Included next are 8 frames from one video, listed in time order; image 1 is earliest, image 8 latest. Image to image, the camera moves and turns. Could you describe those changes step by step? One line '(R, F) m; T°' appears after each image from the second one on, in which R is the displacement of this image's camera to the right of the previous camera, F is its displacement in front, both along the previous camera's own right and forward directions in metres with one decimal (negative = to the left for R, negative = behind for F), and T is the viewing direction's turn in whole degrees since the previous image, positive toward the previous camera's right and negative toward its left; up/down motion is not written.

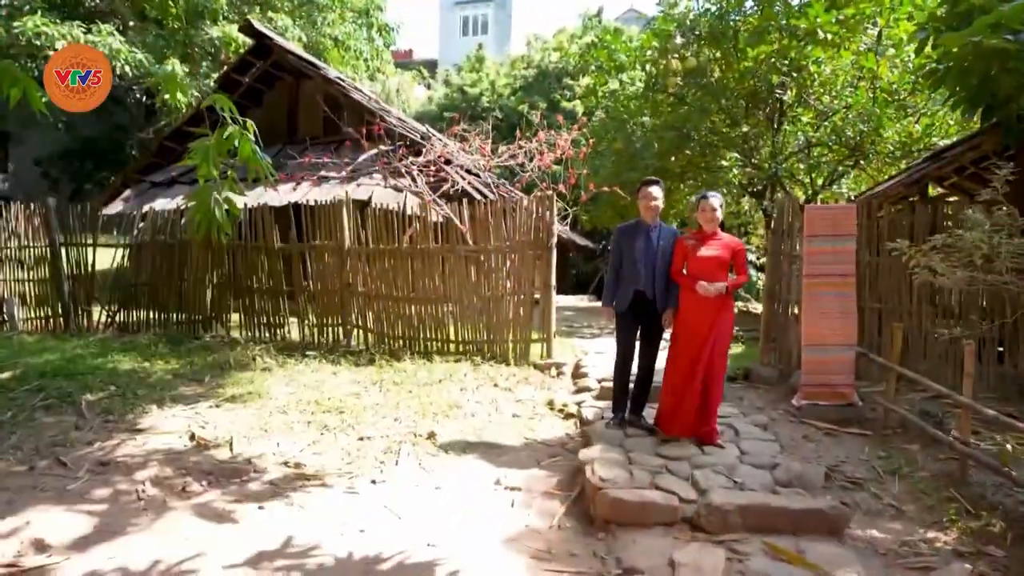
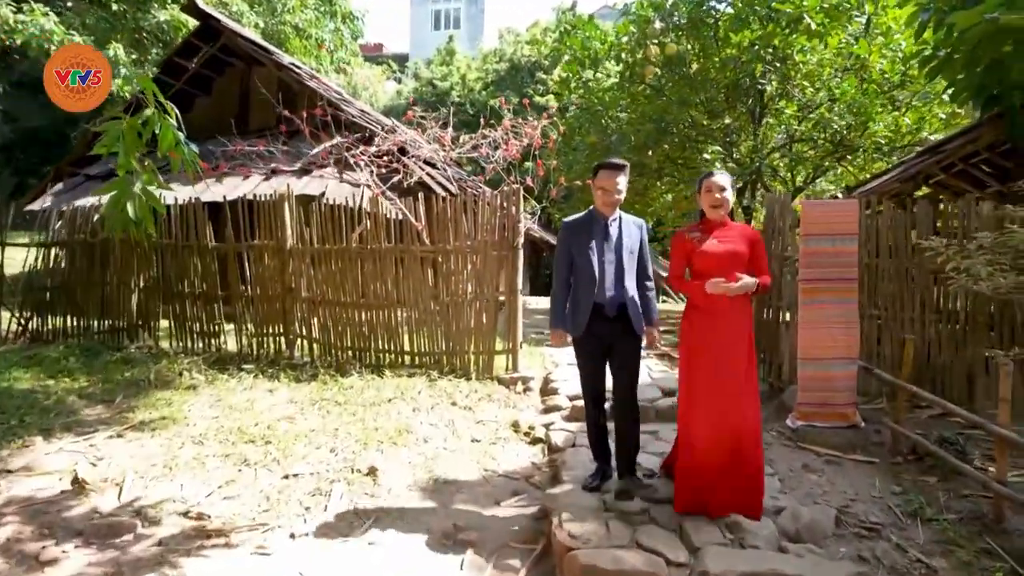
(+0.1, +0.7) m; +2°
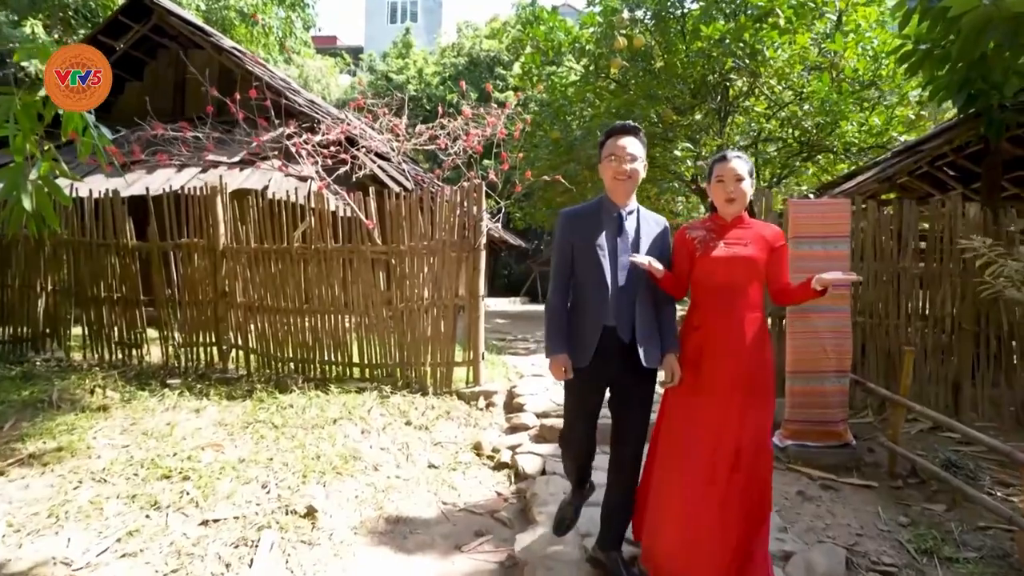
(0.0, +0.5) m; +4°
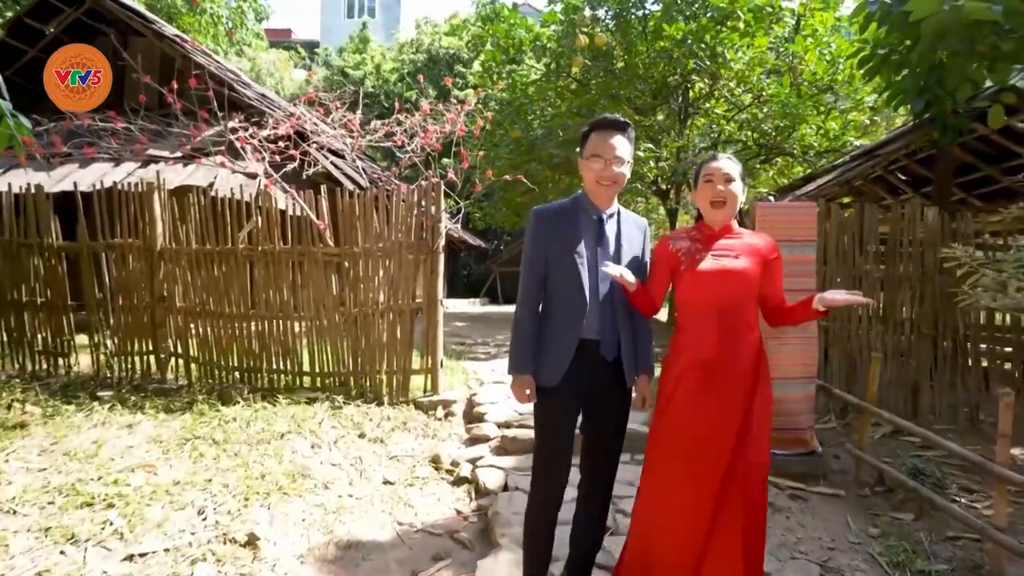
(0.0, +0.2) m; +4°
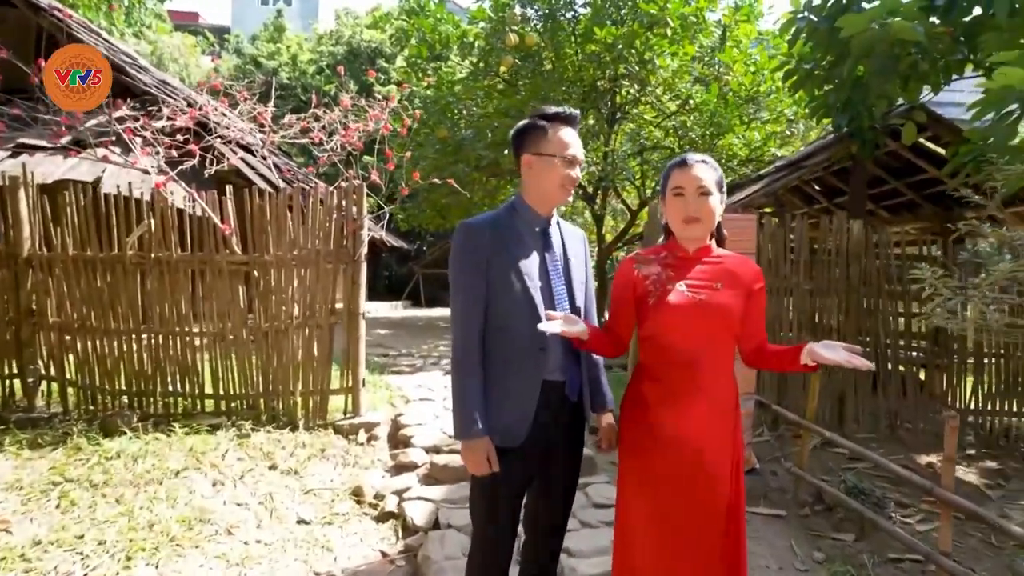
(0.0, +0.3) m; +7°
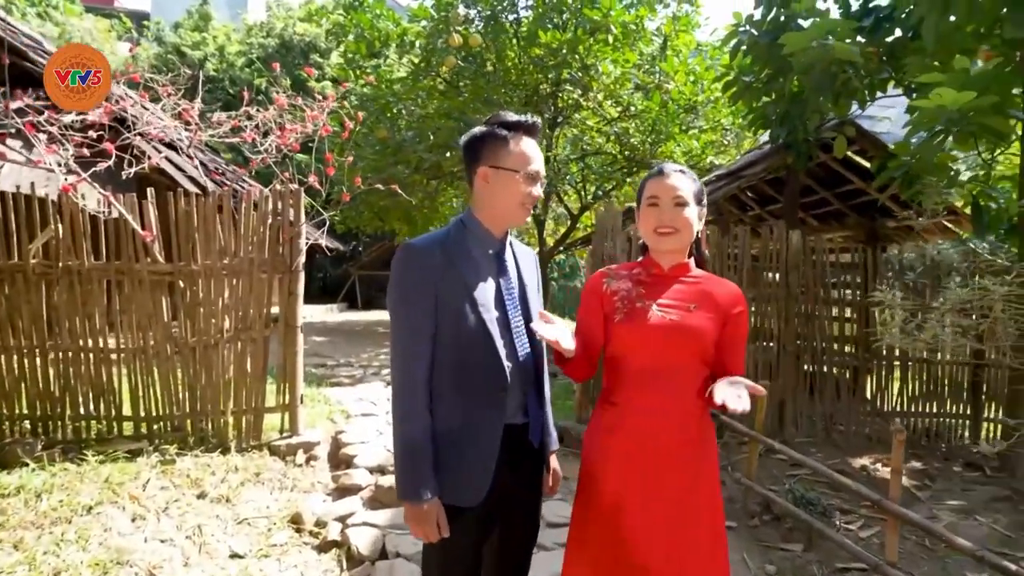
(-0.1, +0.1) m; +6°
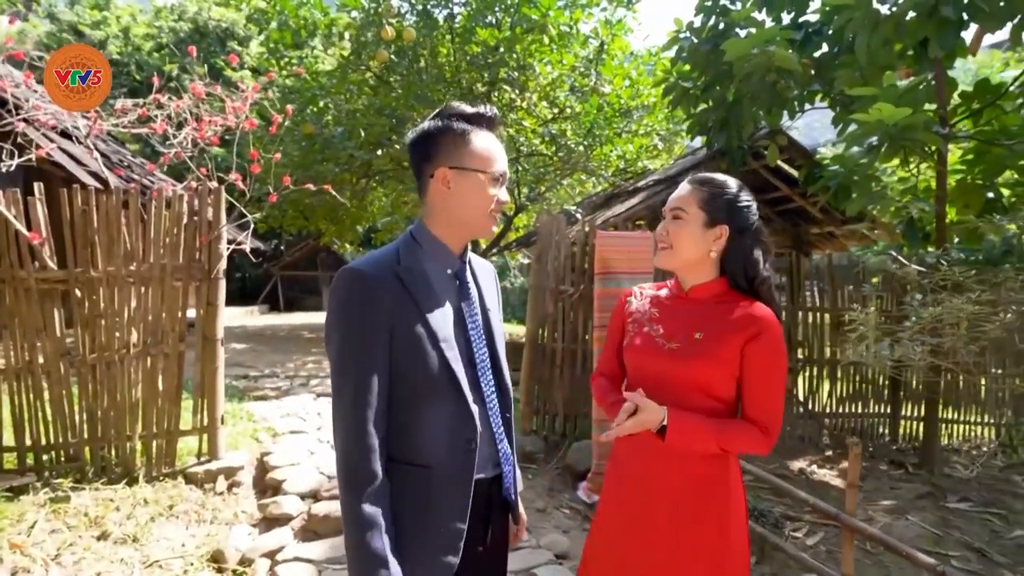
(-0.1, +0.2) m; +7°
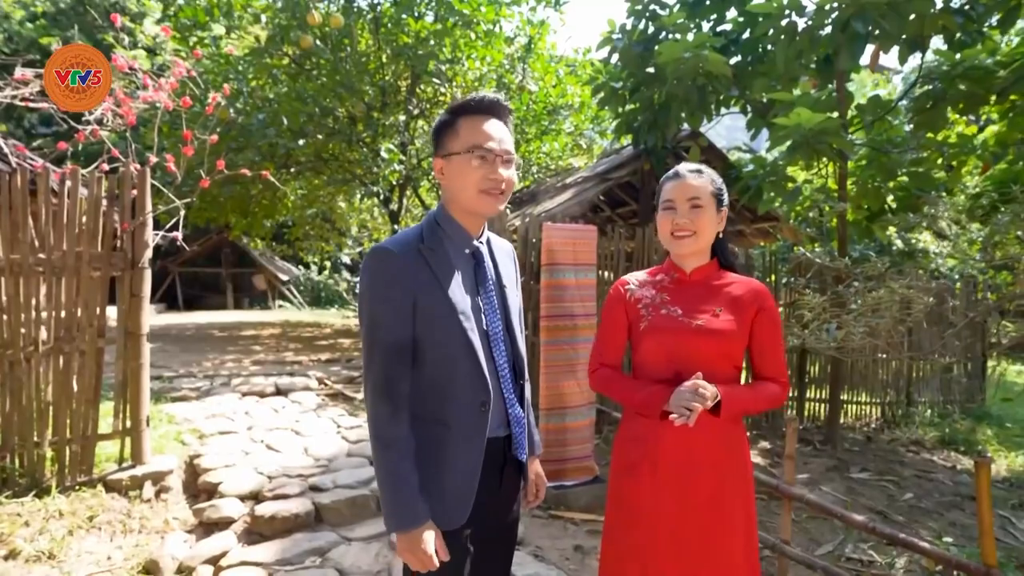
(-0.3, 0.0) m; +9°
